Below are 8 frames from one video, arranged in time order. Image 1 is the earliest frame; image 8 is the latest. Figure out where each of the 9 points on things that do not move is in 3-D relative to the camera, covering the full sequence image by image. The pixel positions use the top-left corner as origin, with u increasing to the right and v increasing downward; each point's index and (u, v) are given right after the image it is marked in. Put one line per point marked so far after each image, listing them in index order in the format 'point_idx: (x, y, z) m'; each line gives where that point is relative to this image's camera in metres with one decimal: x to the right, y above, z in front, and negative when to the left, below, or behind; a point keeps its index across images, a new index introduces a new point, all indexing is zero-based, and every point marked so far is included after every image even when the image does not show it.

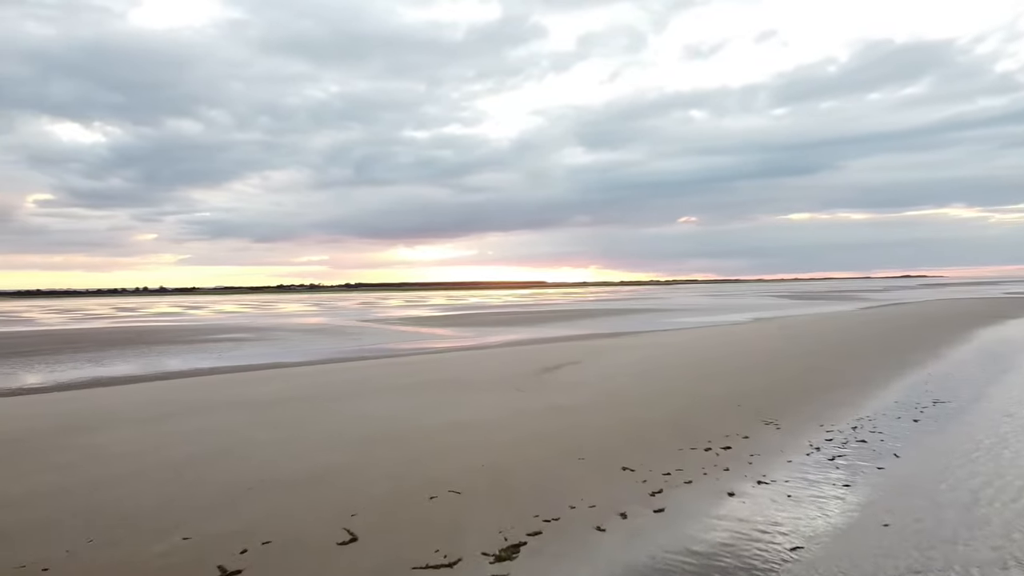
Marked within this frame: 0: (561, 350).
0: (+1.1, -1.2, +16.1) m
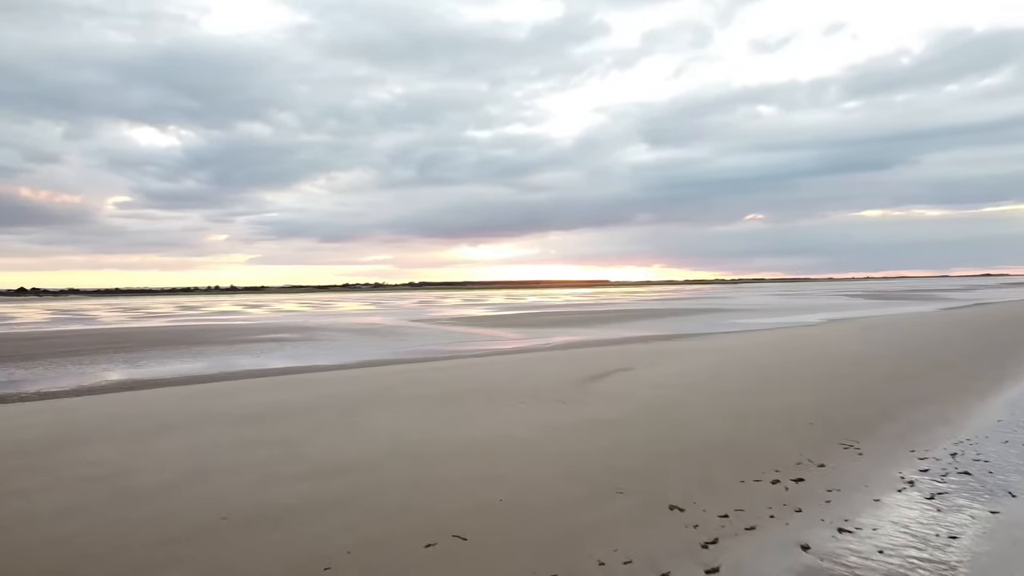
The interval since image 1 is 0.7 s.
0: (+2.0, -1.2, +14.9) m
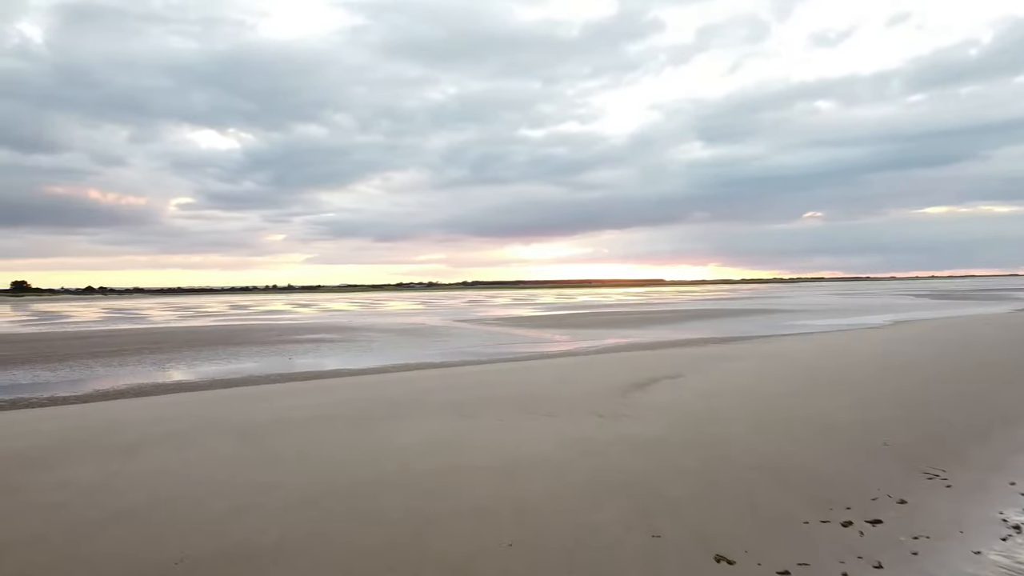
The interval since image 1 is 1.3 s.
0: (+2.7, -1.2, +13.9) m
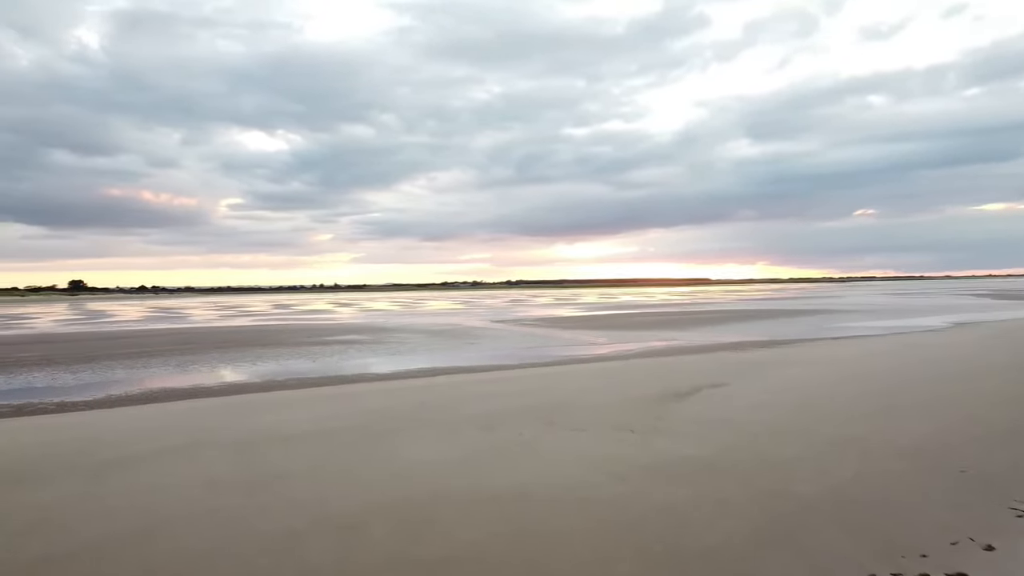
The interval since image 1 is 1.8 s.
0: (+3.2, -1.2, +13.1) m
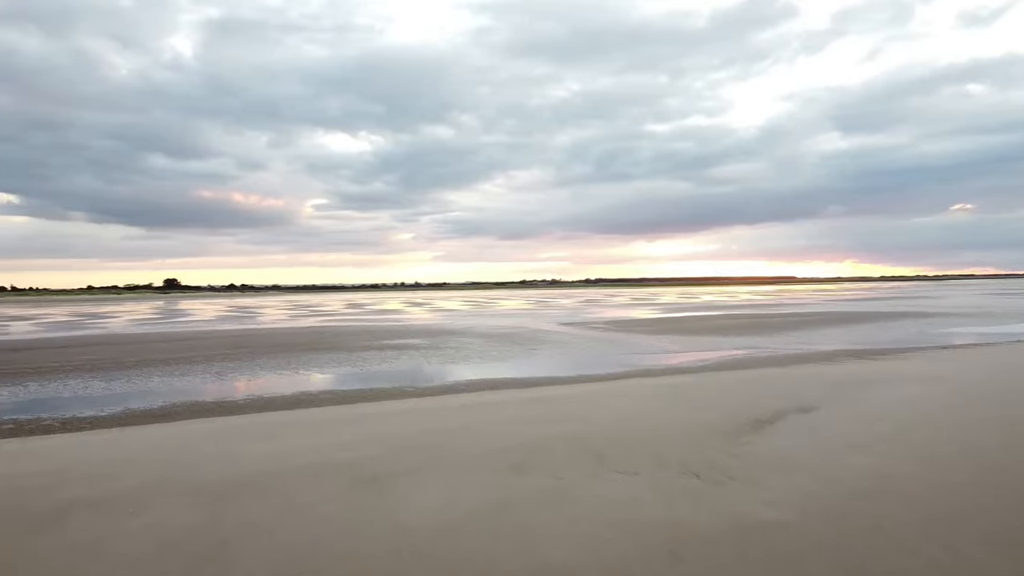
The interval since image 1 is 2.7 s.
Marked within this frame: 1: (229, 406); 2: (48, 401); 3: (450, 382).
0: (+4.0, -1.2, +11.4) m
1: (-3.6, -1.4, +10.4) m
2: (-6.3, -1.5, +11.2) m
3: (-1.0, -1.5, +13.4) m
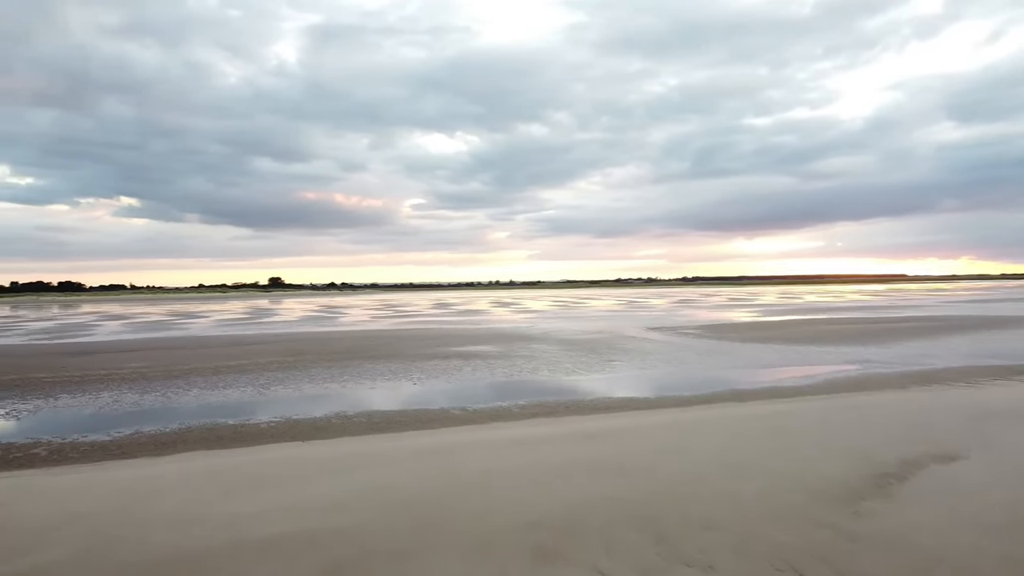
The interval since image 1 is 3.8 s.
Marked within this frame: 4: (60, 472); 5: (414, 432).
0: (+4.7, -1.3, +9.3) m
1: (-2.9, -1.5, +9.1) m
2: (-5.5, -1.6, +10.3) m
3: (0.0, -1.6, +11.8) m
4: (-3.9, -1.8, +7.1) m
5: (-1.0, -1.5, +8.8) m
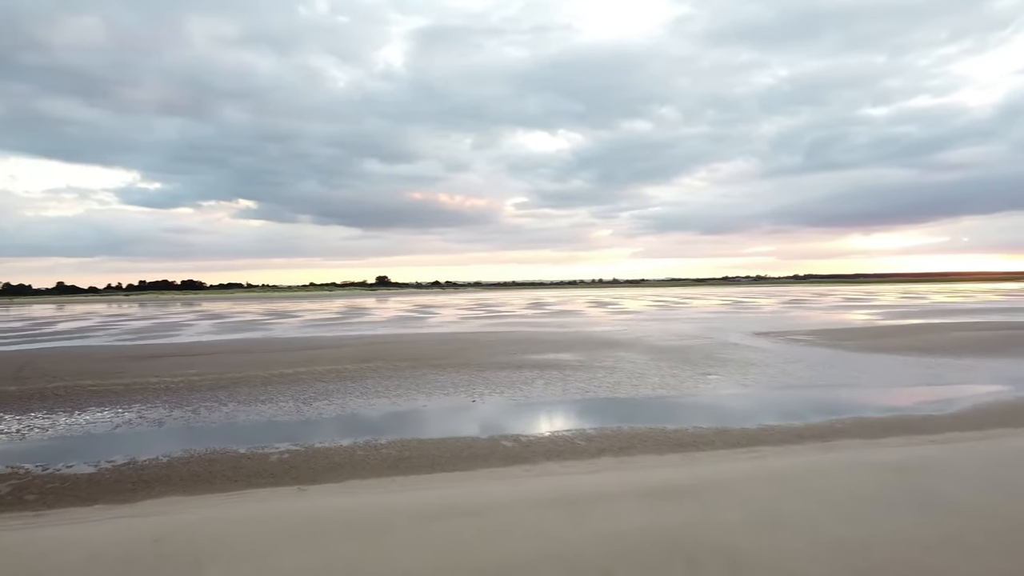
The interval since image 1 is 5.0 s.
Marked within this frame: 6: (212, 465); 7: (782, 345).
0: (+5.2, -1.4, +6.9) m
1: (-2.4, -1.6, +7.7) m
2: (-4.8, -1.6, +9.1) m
3: (+0.9, -1.6, +10.0) m
4: (-3.6, -1.8, +5.8) m
5: (-0.5, -1.6, +7.1) m
6: (-2.7, -1.6, +7.5) m
7: (+6.2, -1.3, +19.2) m
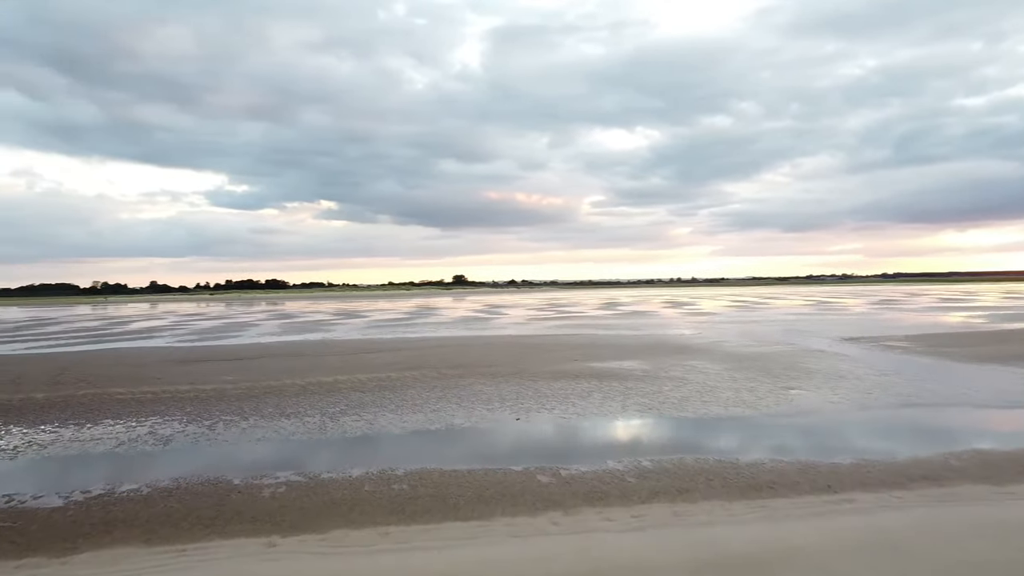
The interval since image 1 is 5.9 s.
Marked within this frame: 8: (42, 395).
0: (+5.4, -1.4, +5.1) m
1: (-2.1, -1.6, +6.6) m
2: (-4.4, -1.7, +8.3) m
3: (+1.3, -1.7, +8.6) m
4: (-3.5, -1.9, +4.8) m
5: (-0.3, -1.6, +5.8) m
6: (-2.4, -1.6, +6.4) m
7: (+7.5, -1.4, +17.2) m
8: (-7.0, -1.6, +12.5) m
